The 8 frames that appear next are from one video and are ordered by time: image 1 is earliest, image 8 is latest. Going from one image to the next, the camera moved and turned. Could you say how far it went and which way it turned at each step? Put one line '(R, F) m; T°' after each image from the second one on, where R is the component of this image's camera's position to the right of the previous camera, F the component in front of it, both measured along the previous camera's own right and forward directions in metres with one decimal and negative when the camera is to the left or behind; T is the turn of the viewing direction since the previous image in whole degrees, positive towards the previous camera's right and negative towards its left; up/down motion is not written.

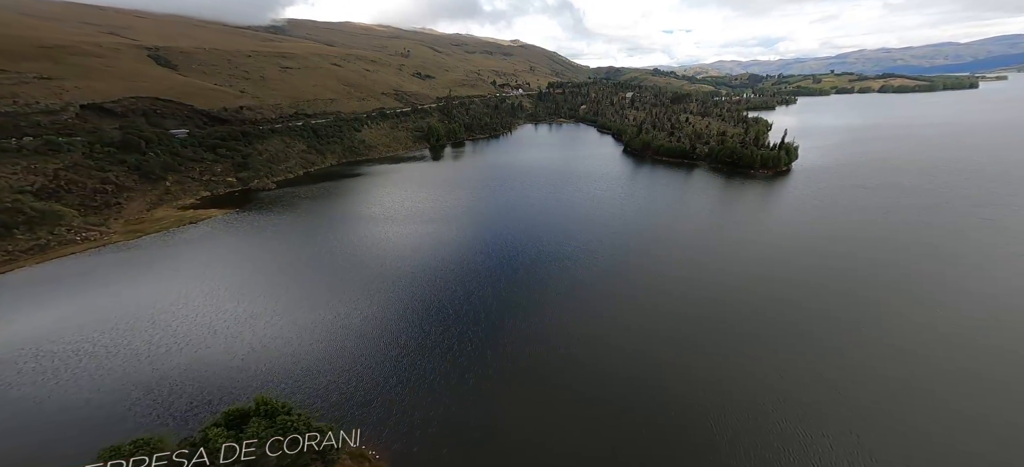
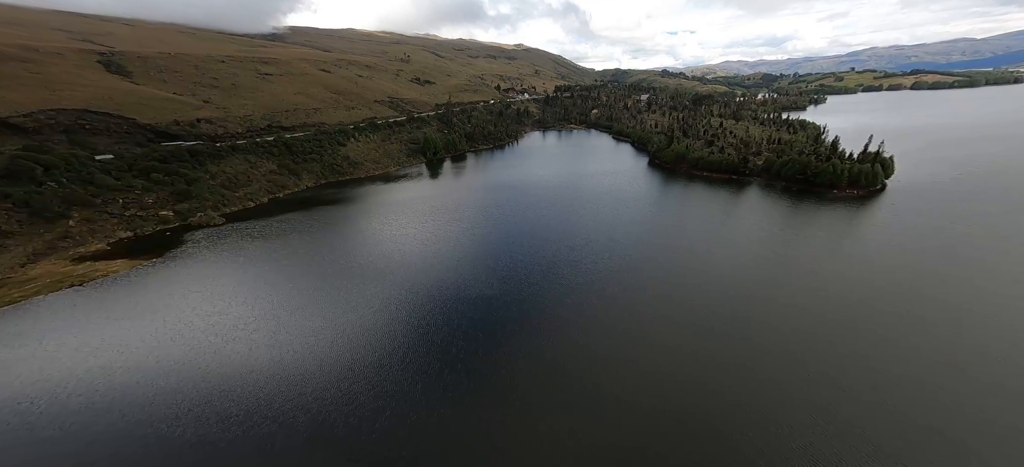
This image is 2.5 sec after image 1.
(-1.0, +12.2) m; -1°
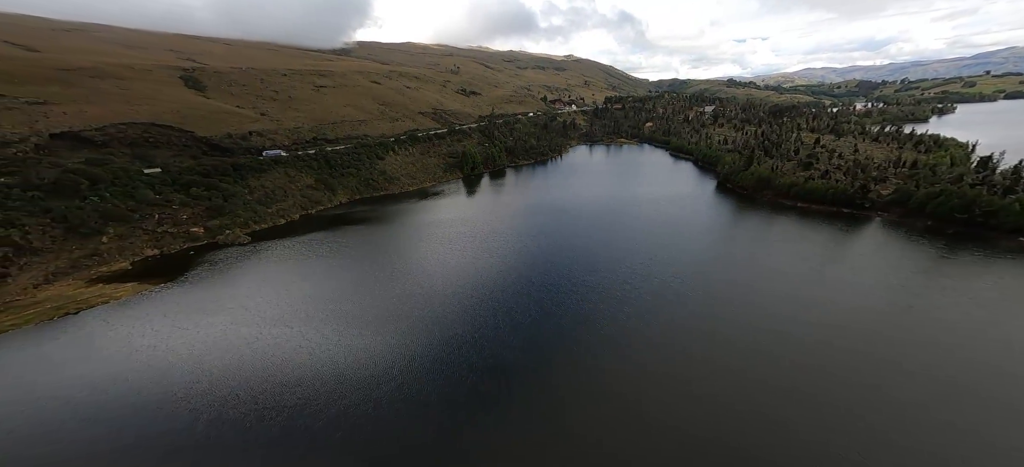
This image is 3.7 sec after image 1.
(+1.1, +6.6) m; -8°
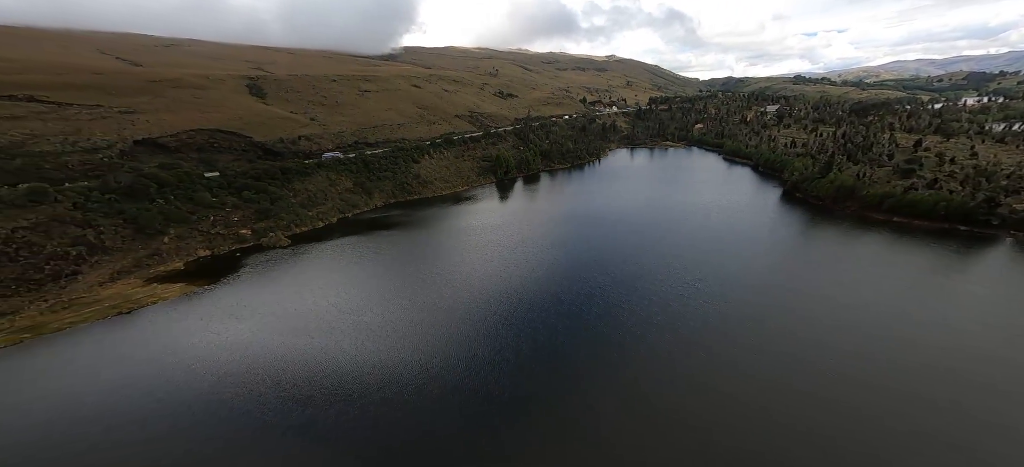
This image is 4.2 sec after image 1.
(+1.2, +1.9) m; -7°
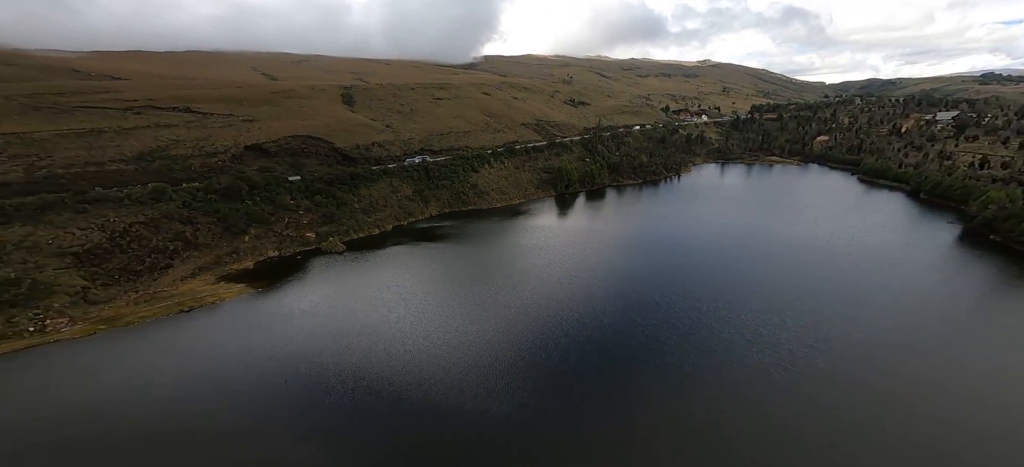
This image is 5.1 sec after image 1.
(+2.3, +4.2) m; -12°
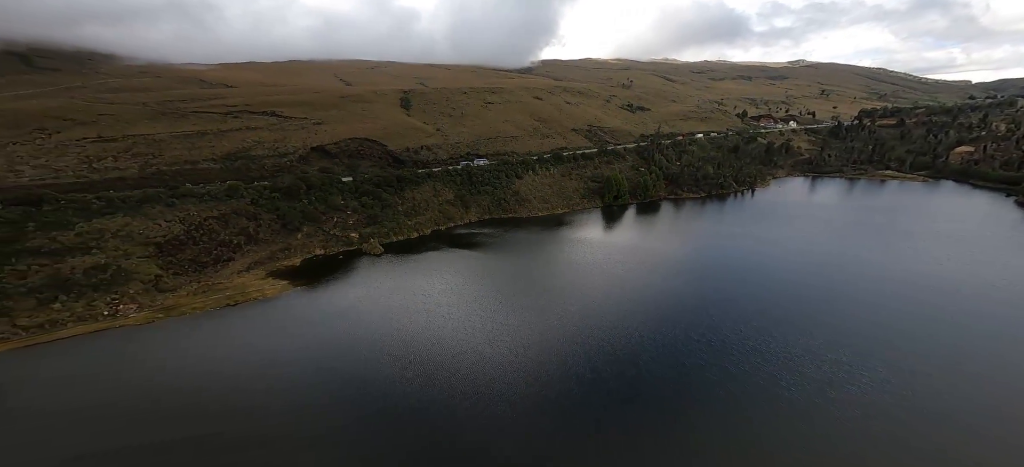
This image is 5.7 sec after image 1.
(+1.6, +2.5) m; -9°
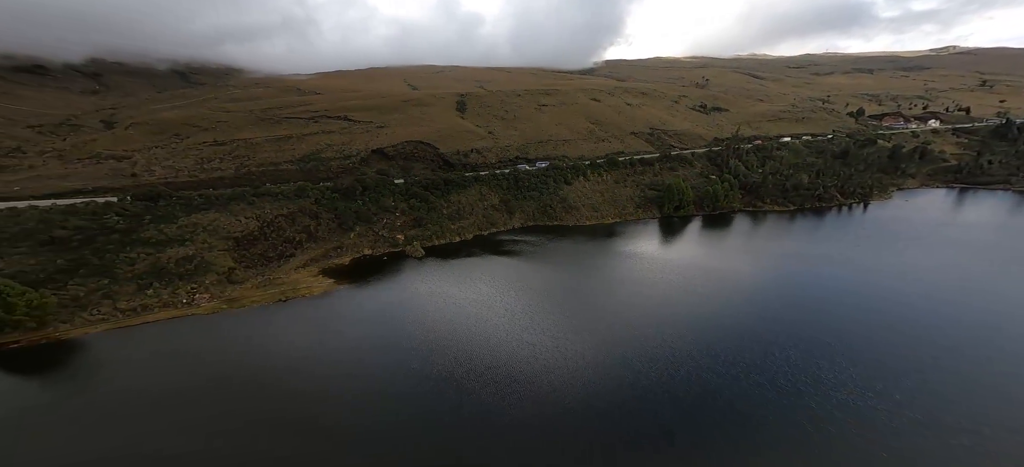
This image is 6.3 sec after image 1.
(+2.5, +2.4) m; -10°
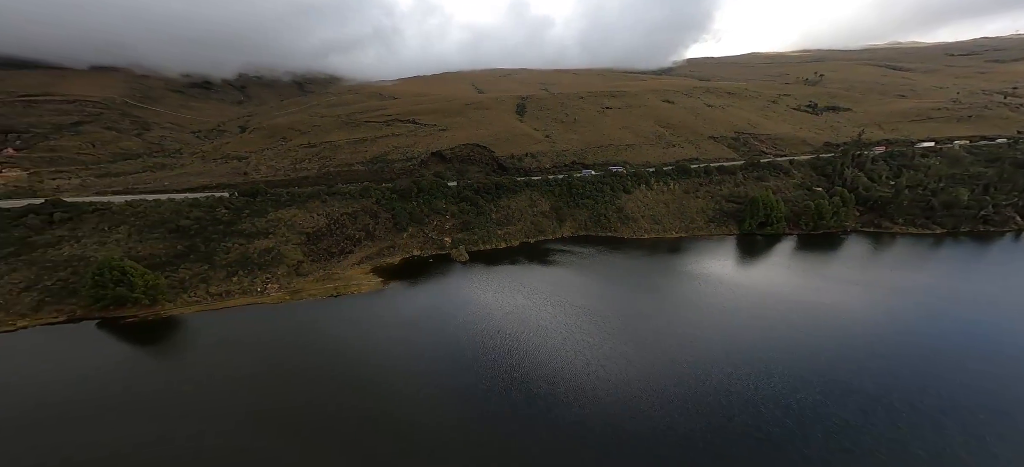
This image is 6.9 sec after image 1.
(+3.2, +2.8) m; -12°
